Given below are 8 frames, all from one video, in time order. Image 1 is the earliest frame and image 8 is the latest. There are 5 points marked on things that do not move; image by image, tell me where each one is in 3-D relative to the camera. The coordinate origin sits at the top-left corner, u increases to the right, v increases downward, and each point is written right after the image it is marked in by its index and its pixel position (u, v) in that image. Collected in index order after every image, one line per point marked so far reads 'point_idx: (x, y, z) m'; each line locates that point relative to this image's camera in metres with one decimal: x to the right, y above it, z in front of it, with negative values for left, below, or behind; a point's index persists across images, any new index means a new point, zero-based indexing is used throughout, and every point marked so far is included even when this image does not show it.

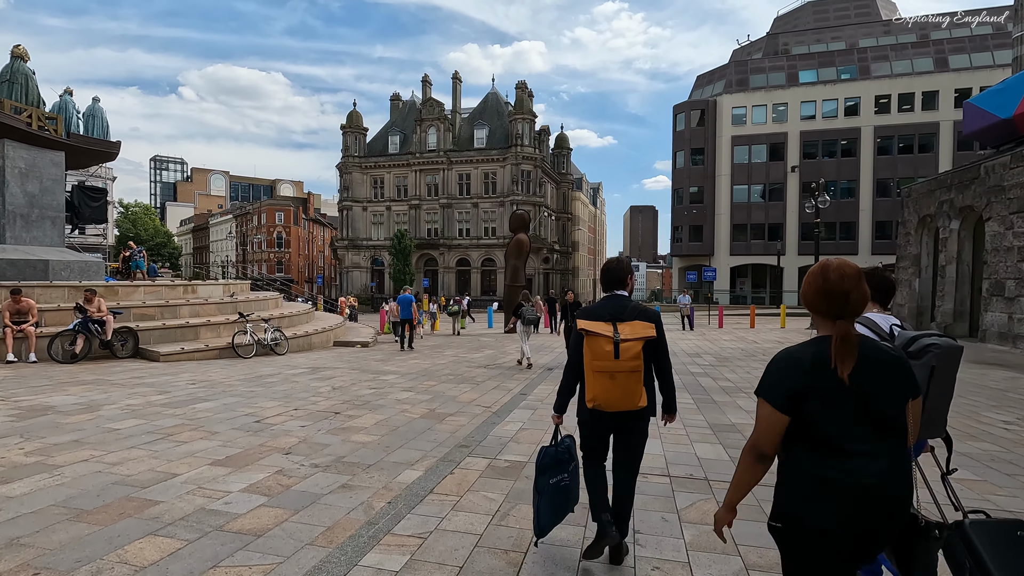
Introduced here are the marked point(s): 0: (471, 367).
0: (-1.0, -1.8, +12.0) m
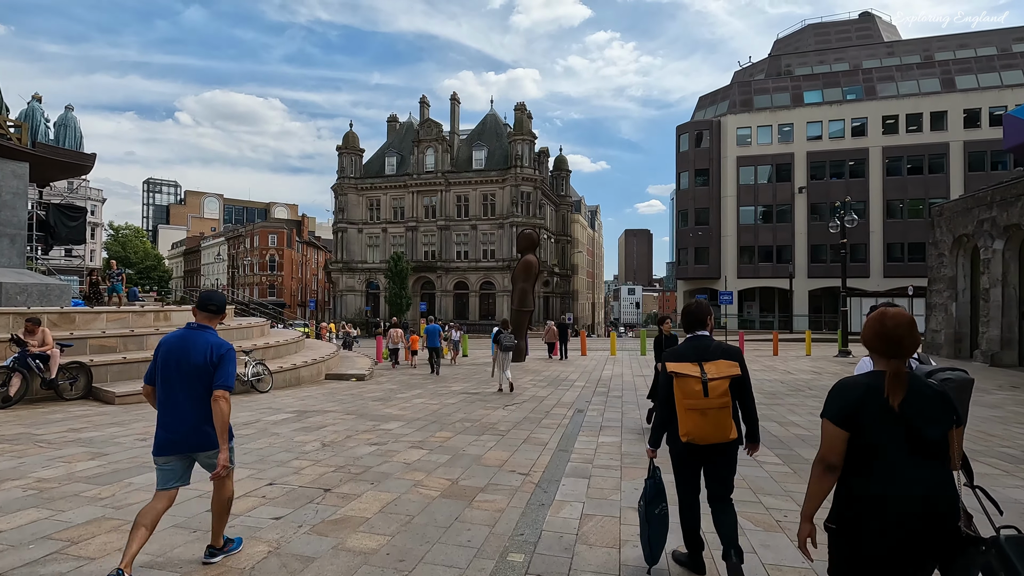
0: (-0.5, -2.3, +10.2) m
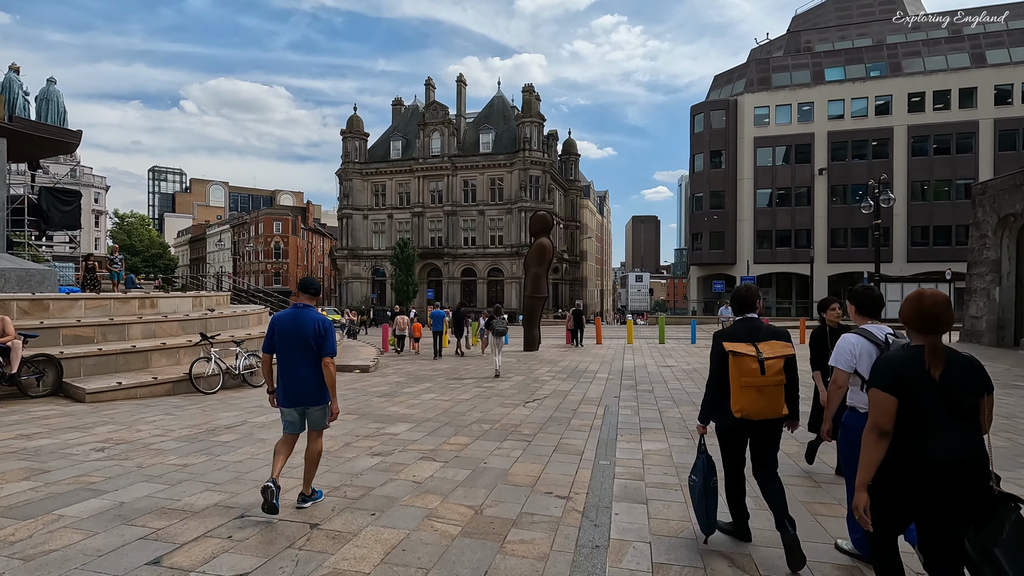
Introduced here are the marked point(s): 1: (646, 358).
0: (-0.1, -2.0, +9.0) m
1: (+4.5, -2.4, +18.1) m
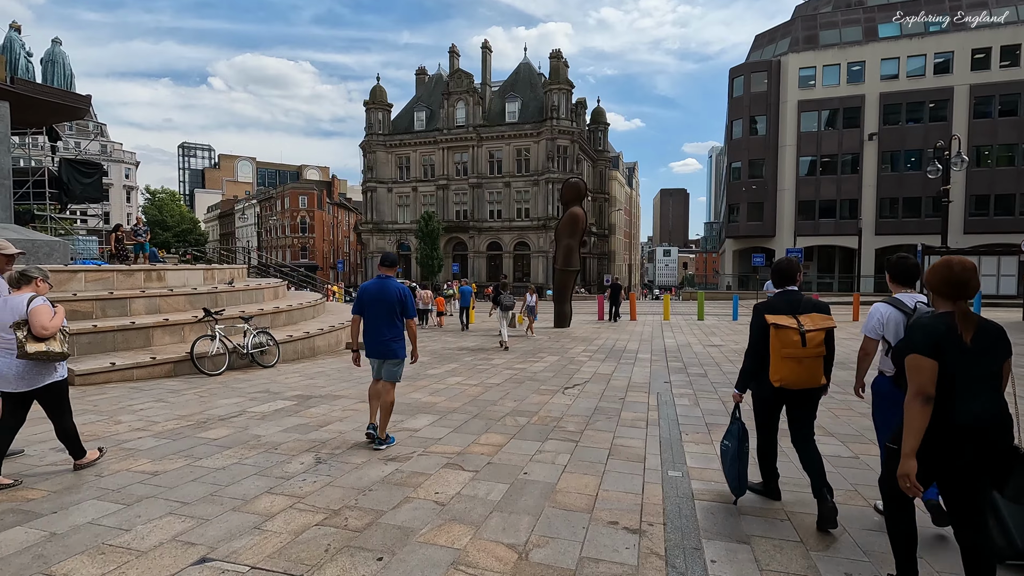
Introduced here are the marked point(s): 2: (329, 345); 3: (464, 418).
0: (+0.4, -1.6, +7.8) m
1: (+5.5, -1.5, +16.7) m
2: (-4.2, -1.3, +12.3) m
3: (-0.6, -1.5, +6.3) m
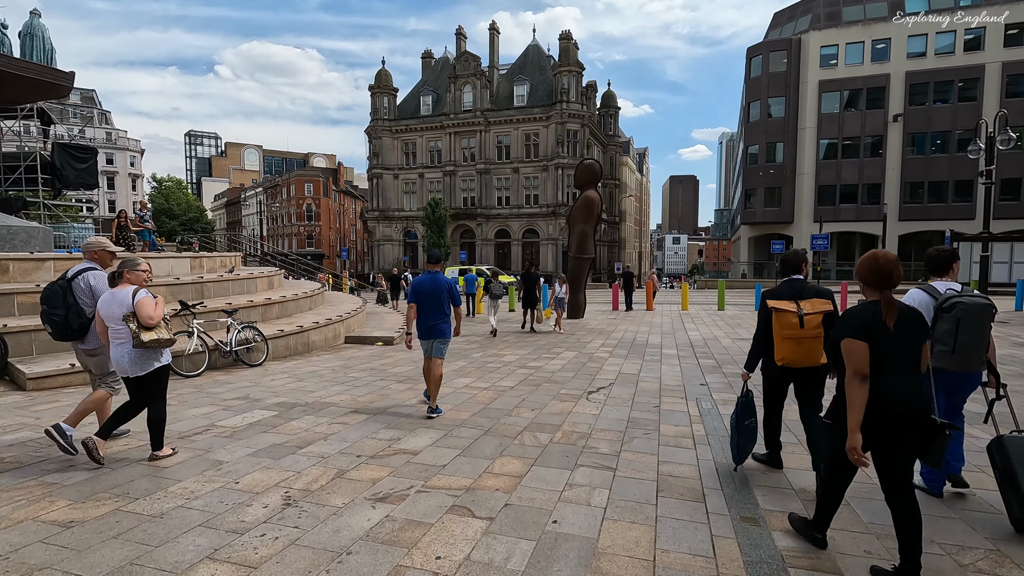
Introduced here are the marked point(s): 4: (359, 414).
0: (+0.6, -1.4, +6.8) m
1: (+5.8, -1.2, +15.6) m
2: (-3.9, -1.1, +11.3) m
3: (-0.4, -1.4, +5.3) m
4: (-1.7, -1.4, +6.0) m
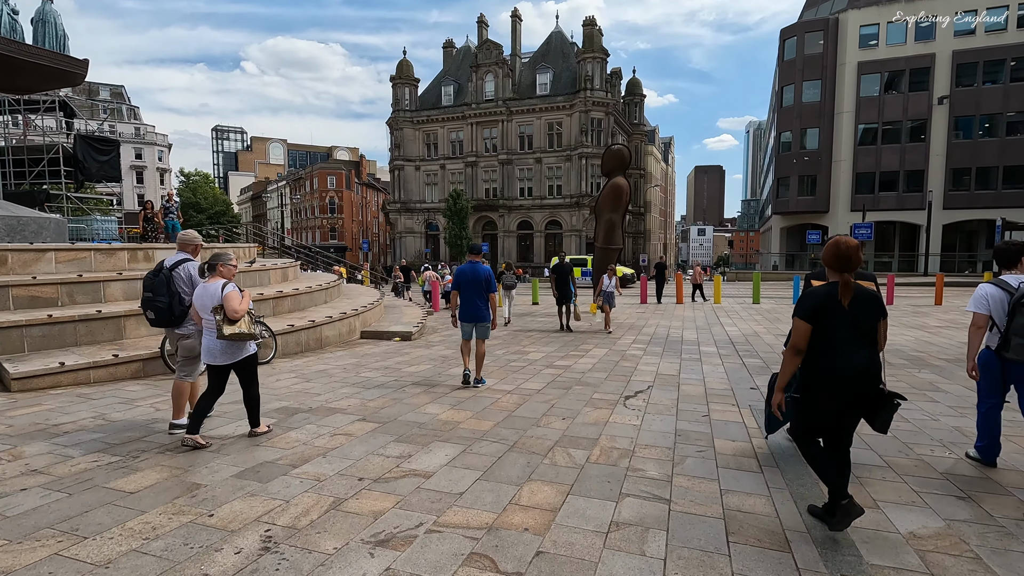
0: (+0.9, -1.3, +6.0) m
1: (+6.5, -1.0, +14.6) m
2: (-3.4, -0.9, +10.7) m
3: (-0.1, -1.4, +4.5) m
4: (-1.4, -1.3, +5.3) m
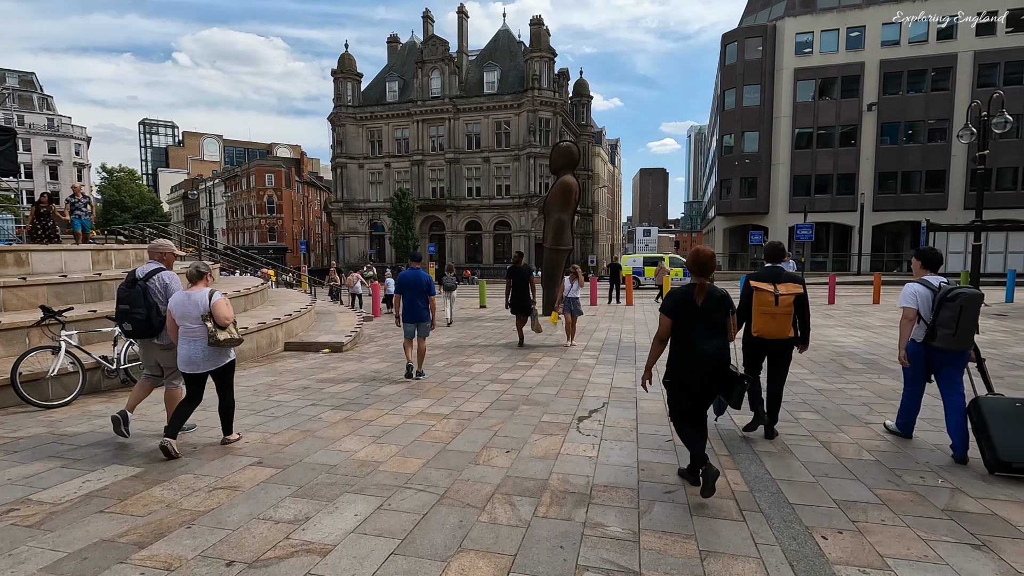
0: (+0.3, -1.4, +5.1) m
1: (+5.1, -1.0, +14.2) m
2: (-4.5, -1.1, +9.4) m
3: (-0.6, -1.5, +3.6) m
4: (-2.0, -1.4, +4.2) m
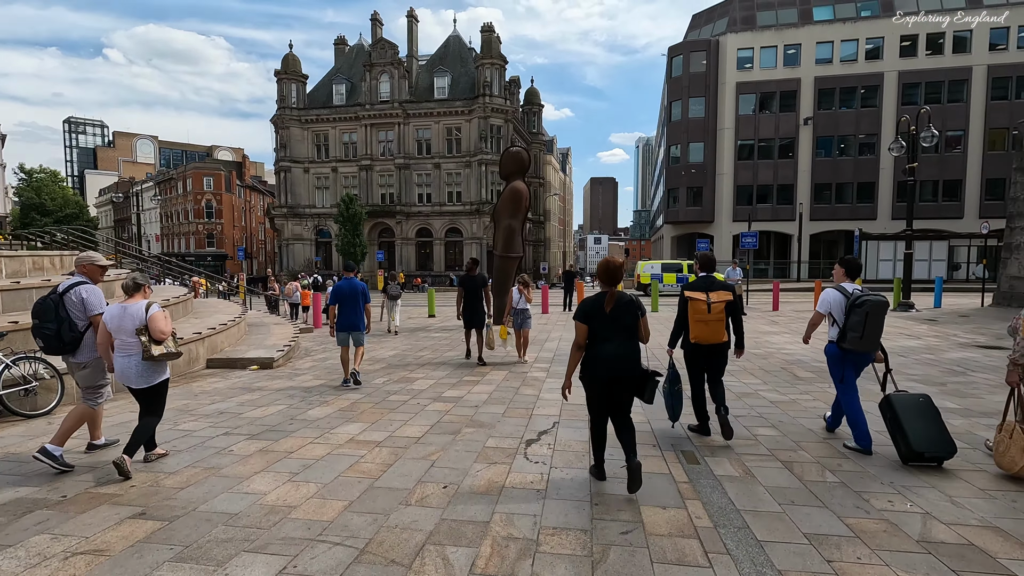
0: (-0.2, -1.5, +4.6) m
1: (+3.7, -1.2, +14.1) m
2: (-5.3, -1.2, +8.5) m
3: (-1.0, -1.5, +3.0) m
4: (-2.4, -1.5, +3.5) m
